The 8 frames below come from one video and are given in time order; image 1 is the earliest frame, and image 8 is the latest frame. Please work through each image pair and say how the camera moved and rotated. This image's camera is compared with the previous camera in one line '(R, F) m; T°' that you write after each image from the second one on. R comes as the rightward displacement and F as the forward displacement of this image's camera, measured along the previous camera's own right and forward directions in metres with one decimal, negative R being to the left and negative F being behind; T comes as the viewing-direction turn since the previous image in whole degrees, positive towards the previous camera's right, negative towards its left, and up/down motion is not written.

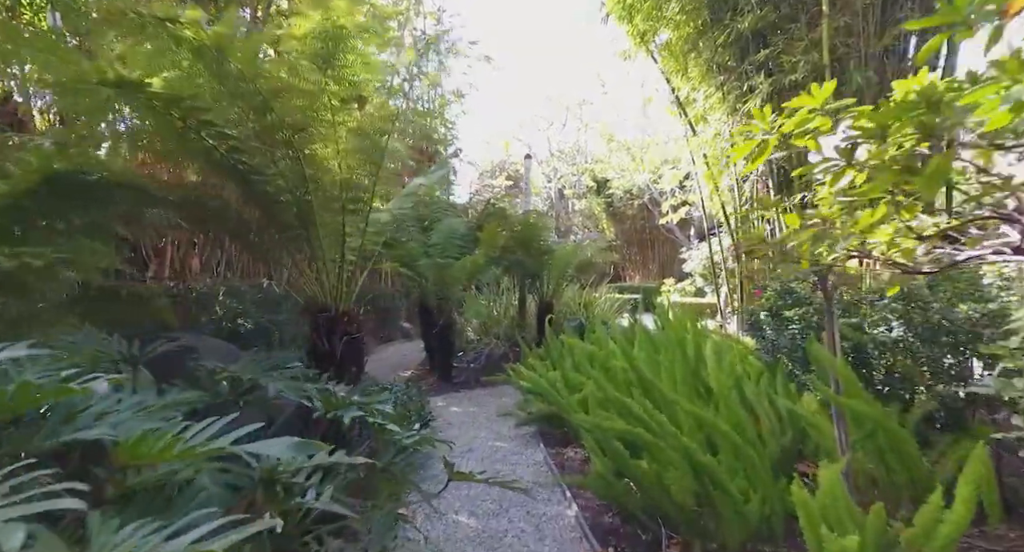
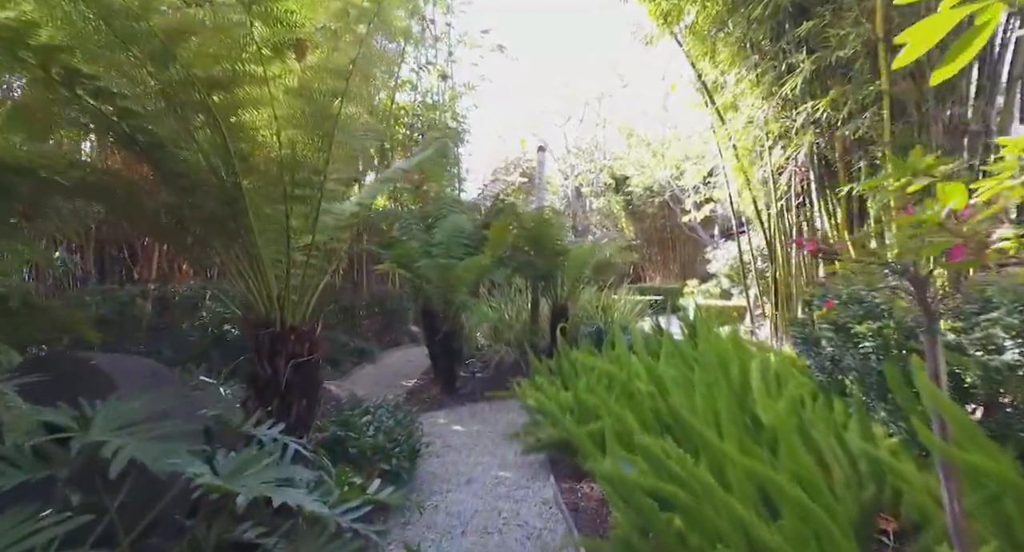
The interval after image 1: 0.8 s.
(+0.1, +0.4) m; -2°
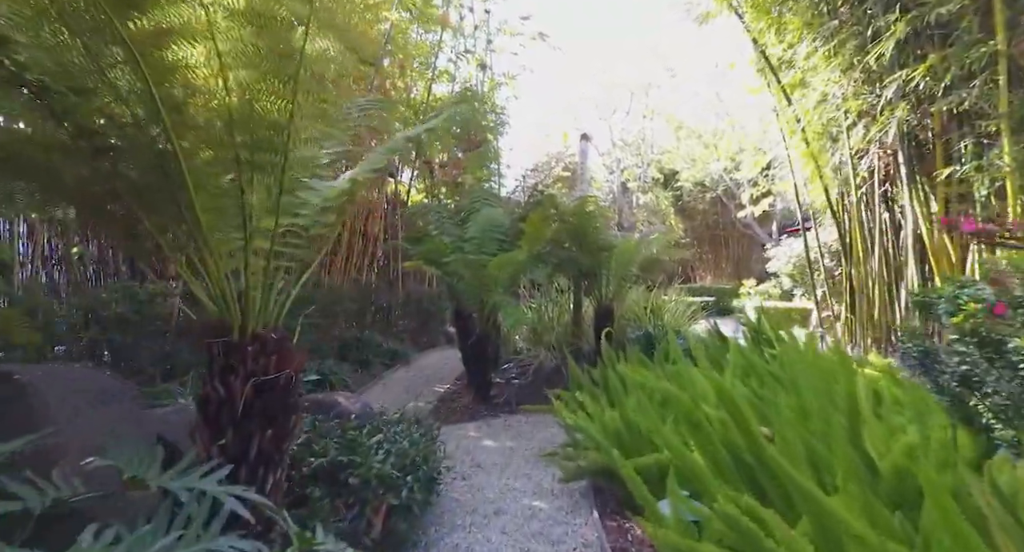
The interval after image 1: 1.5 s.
(0.0, +0.3) m; -5°
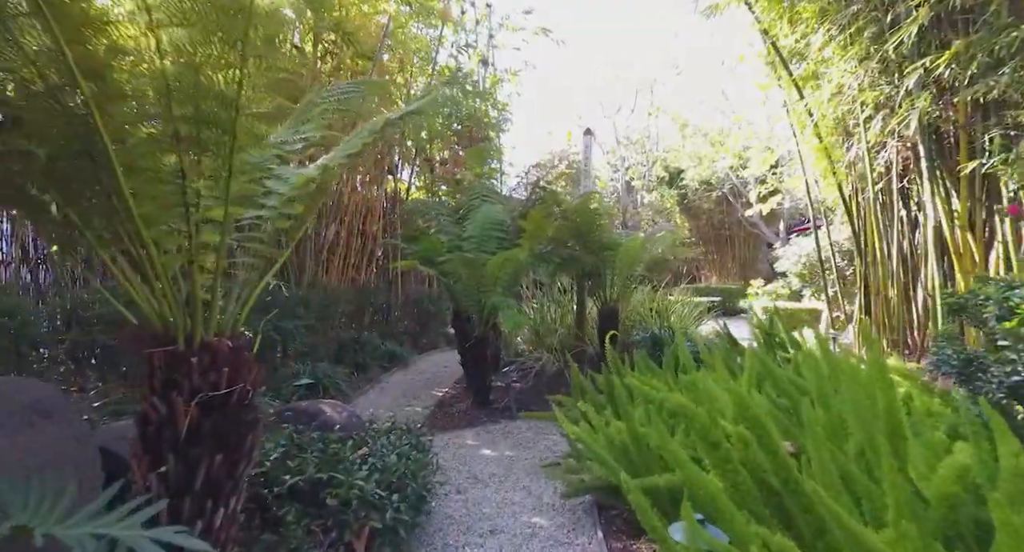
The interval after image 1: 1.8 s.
(0.0, +0.1) m; 0°
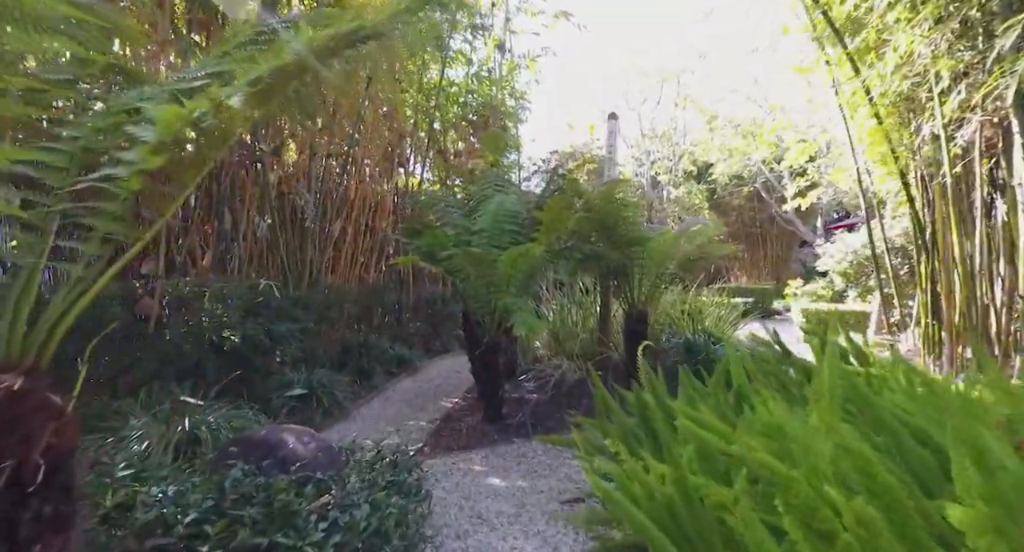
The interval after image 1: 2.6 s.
(0.0, +0.4) m; -2°
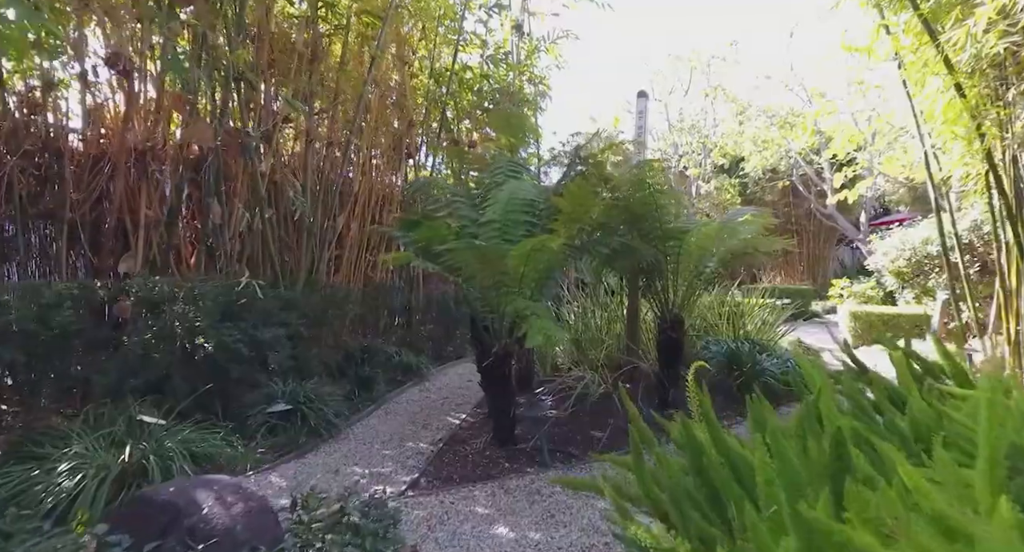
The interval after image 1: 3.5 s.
(0.0, +0.4) m; -2°
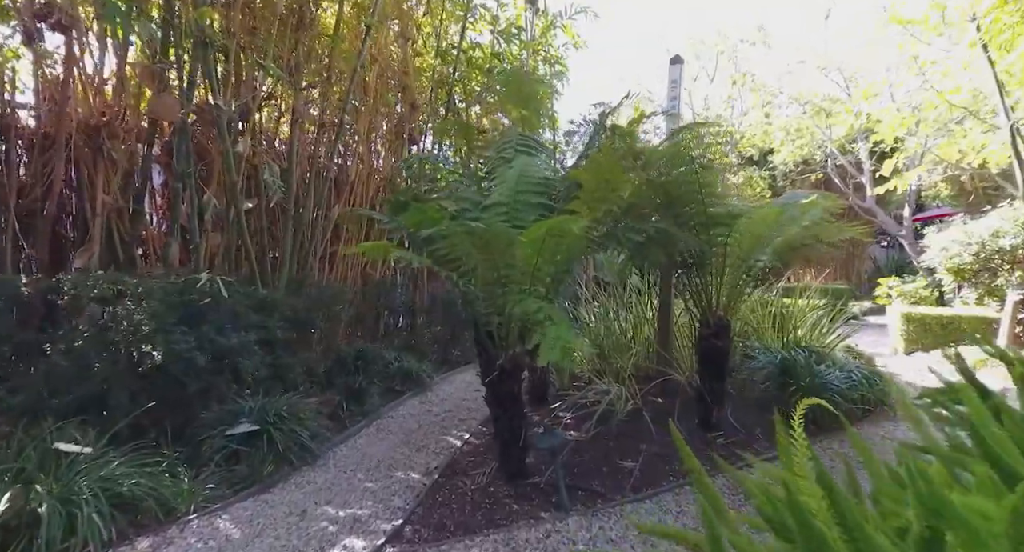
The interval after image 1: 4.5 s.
(0.0, +0.5) m; -2°
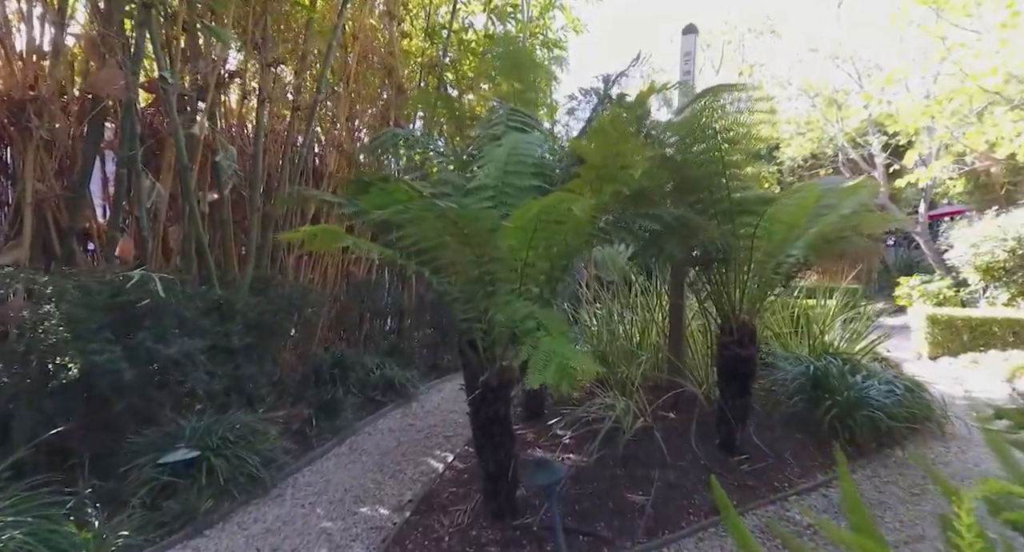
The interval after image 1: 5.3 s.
(0.0, +0.3) m; 0°
